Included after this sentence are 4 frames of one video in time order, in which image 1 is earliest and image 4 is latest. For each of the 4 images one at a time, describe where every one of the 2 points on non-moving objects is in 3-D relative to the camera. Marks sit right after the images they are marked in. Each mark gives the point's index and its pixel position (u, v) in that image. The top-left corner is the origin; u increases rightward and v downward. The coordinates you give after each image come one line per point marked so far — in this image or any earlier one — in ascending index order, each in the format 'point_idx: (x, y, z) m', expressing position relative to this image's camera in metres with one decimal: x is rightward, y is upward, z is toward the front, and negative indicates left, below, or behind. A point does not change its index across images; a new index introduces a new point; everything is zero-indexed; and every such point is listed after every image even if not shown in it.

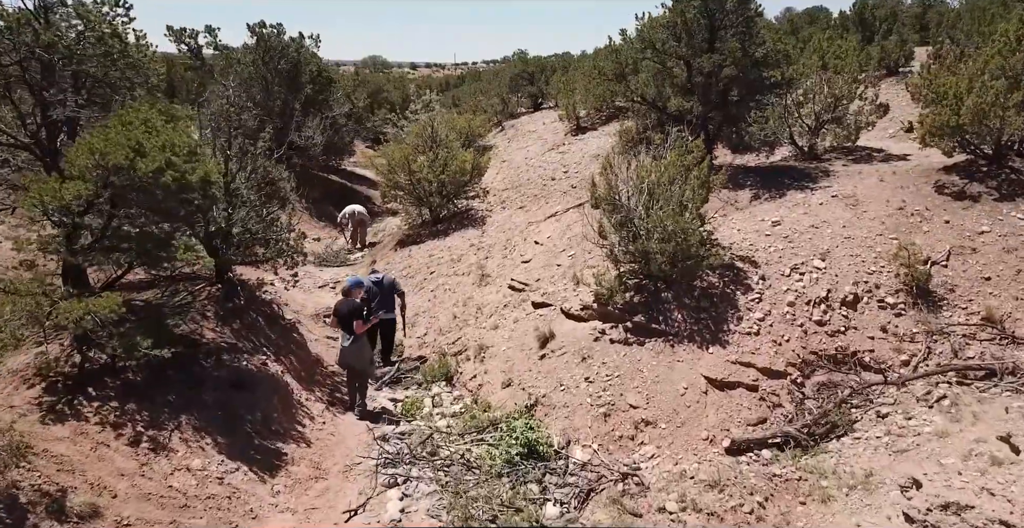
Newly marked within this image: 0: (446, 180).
0: (-1.3, +1.6, +12.9) m
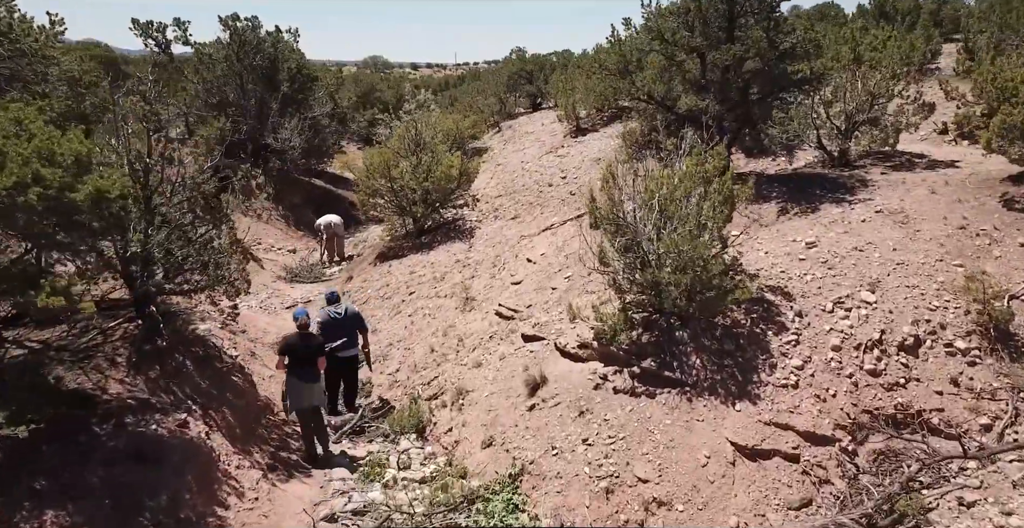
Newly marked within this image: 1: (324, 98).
0: (-1.4, +1.3, +11.7) m
1: (-4.9, +4.3, +17.4) m
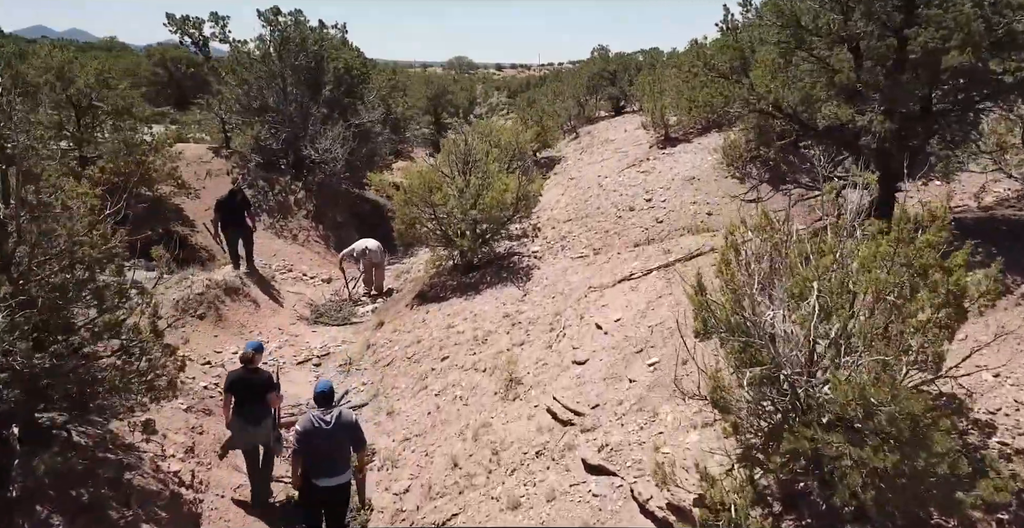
0: (-0.5, +0.7, +9.4) m
1: (-3.1, +3.7, +15.5) m
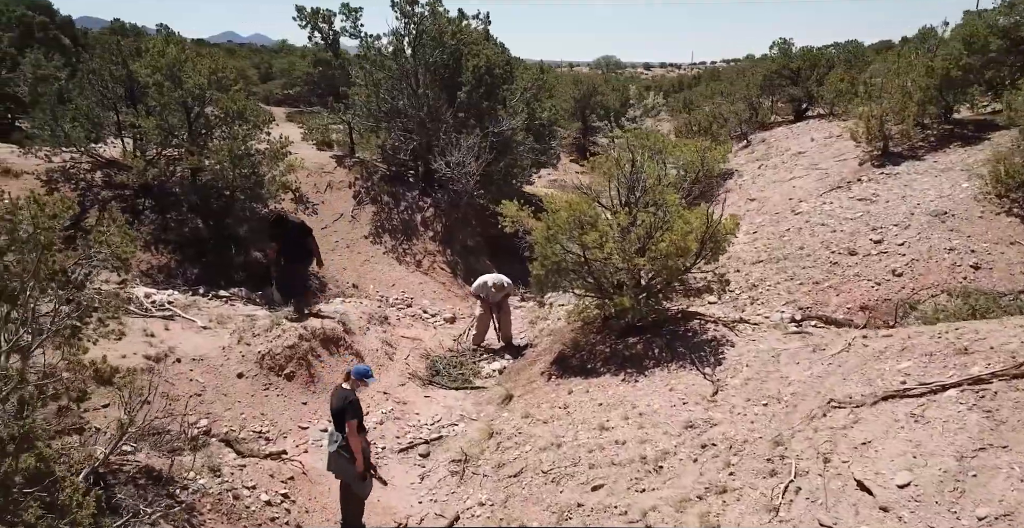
0: (+1.4, 0.0, +6.9) m
1: (+0.2, +3.2, +13.3) m
